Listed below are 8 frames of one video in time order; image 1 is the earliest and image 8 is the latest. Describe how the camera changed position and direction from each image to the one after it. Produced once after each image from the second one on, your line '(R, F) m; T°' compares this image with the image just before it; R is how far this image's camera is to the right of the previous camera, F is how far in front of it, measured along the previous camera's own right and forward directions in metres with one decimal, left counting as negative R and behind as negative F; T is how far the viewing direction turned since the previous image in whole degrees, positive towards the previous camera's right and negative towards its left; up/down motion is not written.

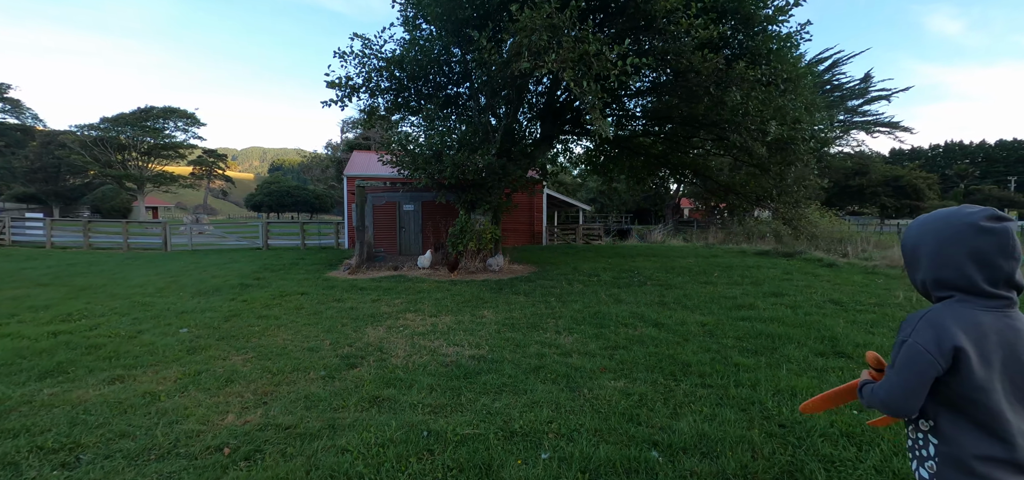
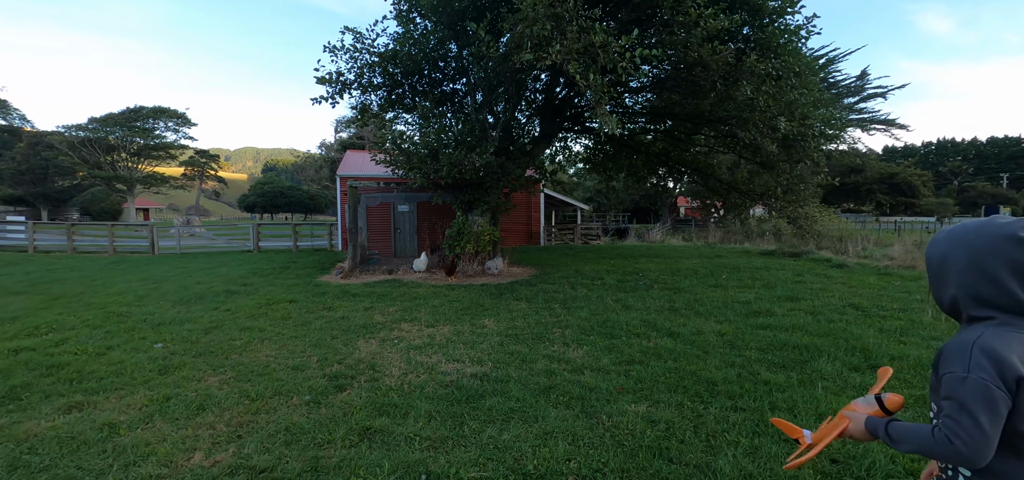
(-0.1, +0.4) m; +1°
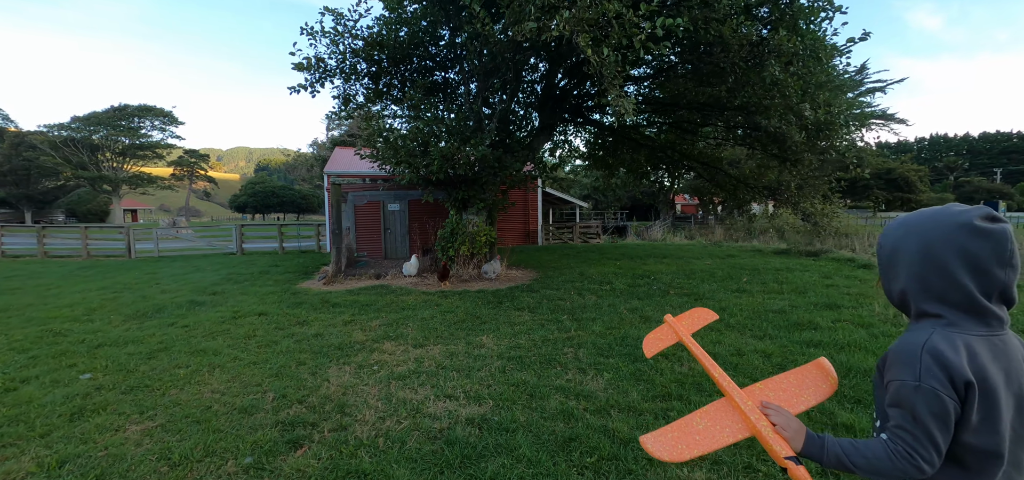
(-0.1, +0.8) m; +1°
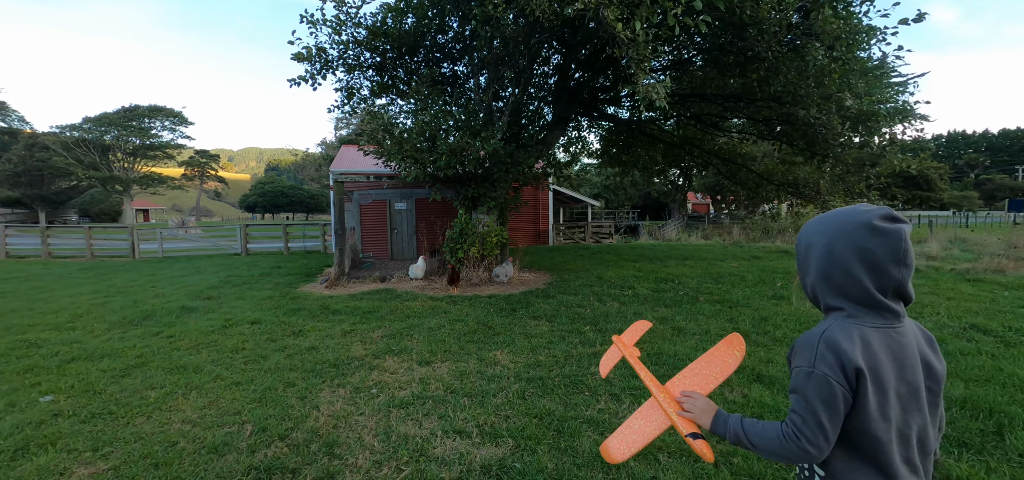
(-0.1, +0.5) m; -1°
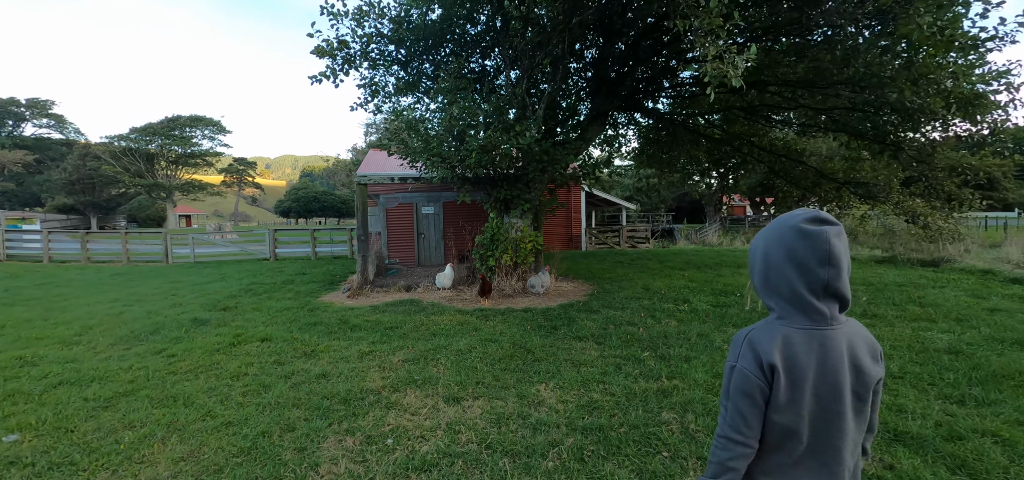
(-0.2, +0.7) m; -4°
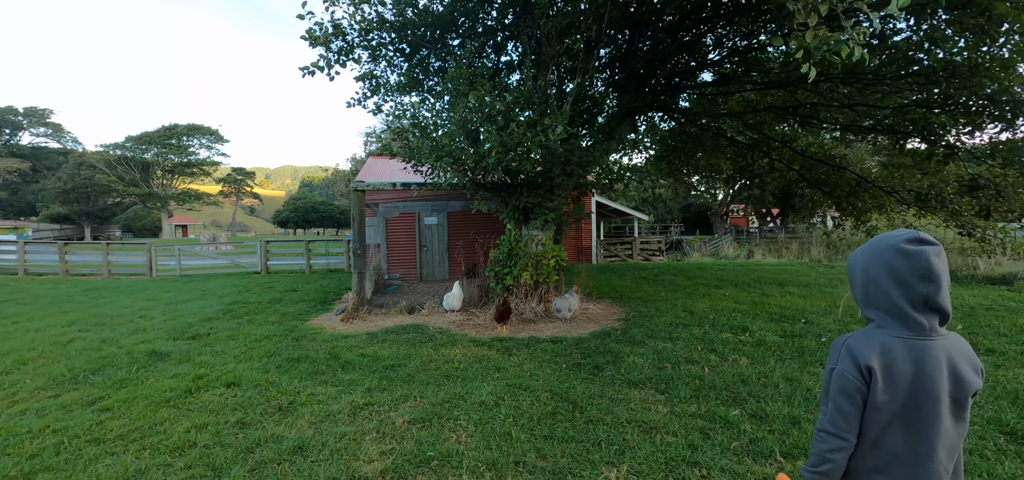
(-0.3, +1.0) m; 0°
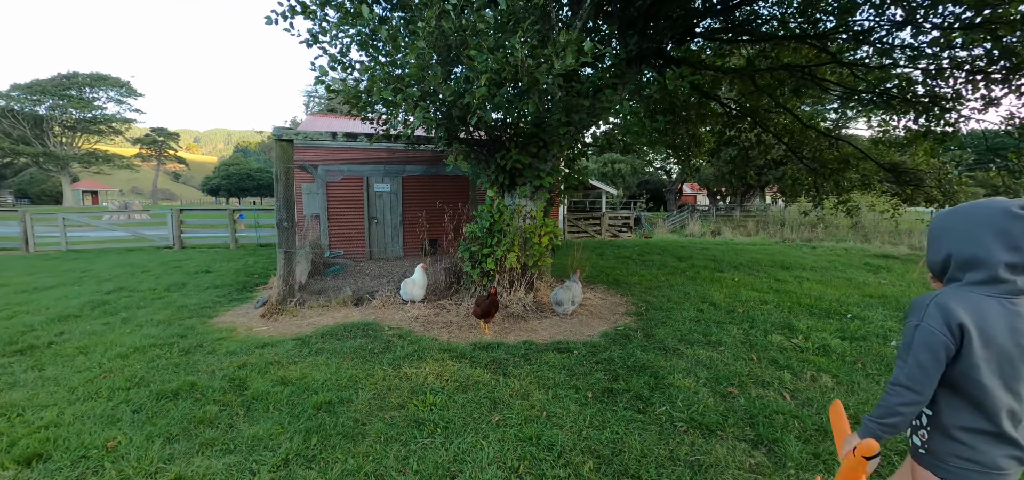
(-0.3, +1.4) m; +7°
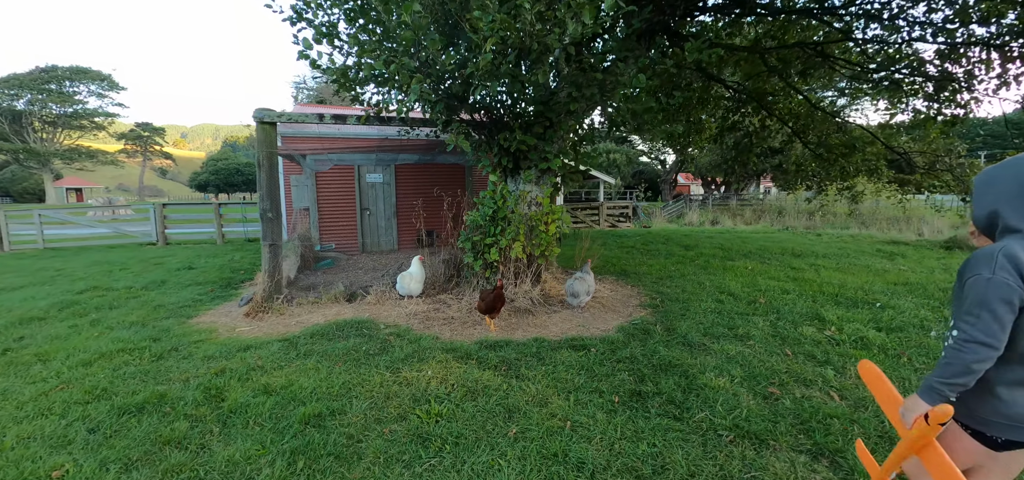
(-0.1, +0.3) m; +1°
